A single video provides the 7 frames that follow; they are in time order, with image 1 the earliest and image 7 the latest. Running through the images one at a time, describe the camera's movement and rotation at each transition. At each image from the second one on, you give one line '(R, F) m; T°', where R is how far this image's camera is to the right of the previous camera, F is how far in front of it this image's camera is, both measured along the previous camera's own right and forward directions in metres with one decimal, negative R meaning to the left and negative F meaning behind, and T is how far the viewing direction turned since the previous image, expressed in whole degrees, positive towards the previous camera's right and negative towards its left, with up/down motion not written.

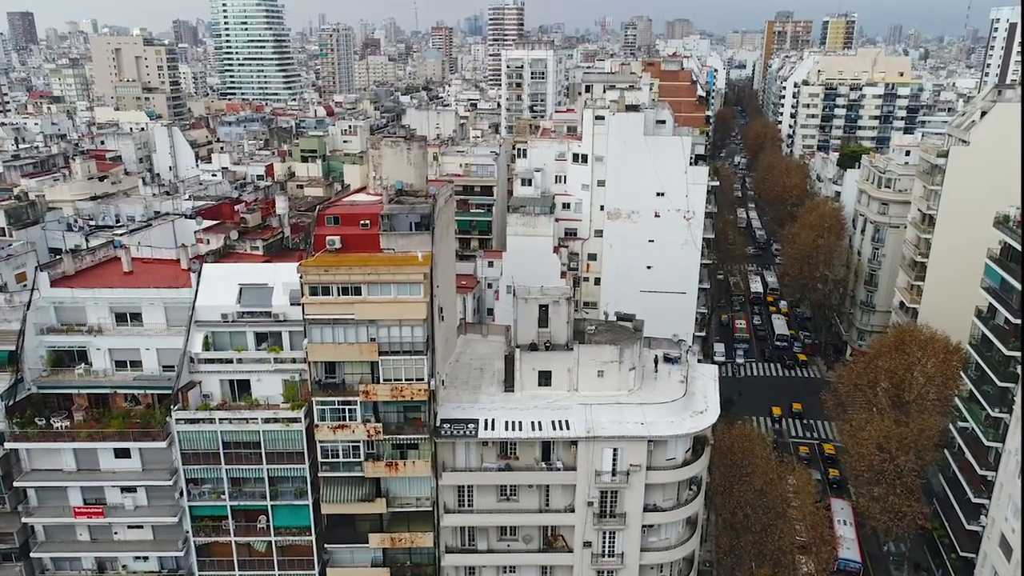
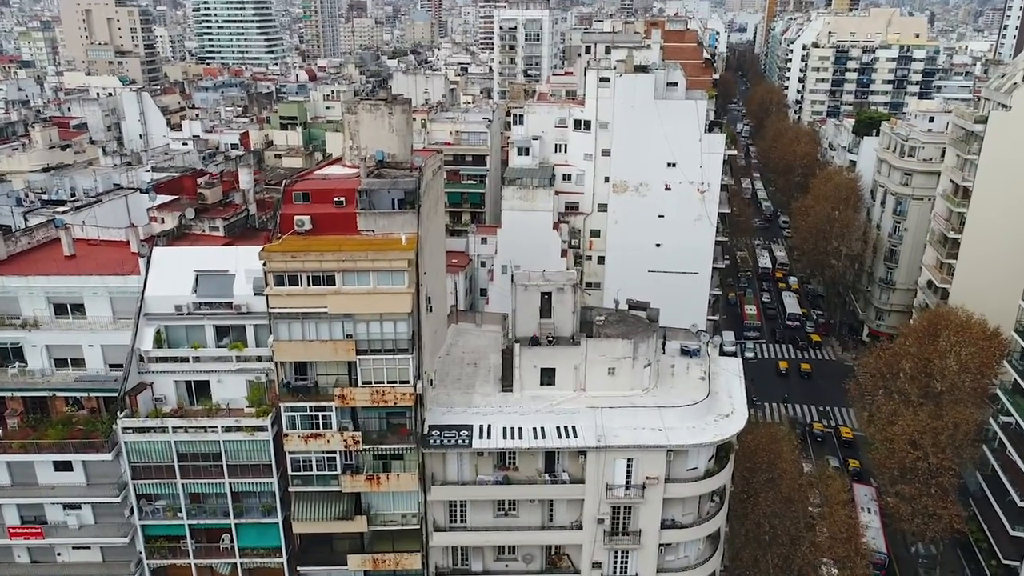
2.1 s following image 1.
(-0.2, +4.8) m; 0°
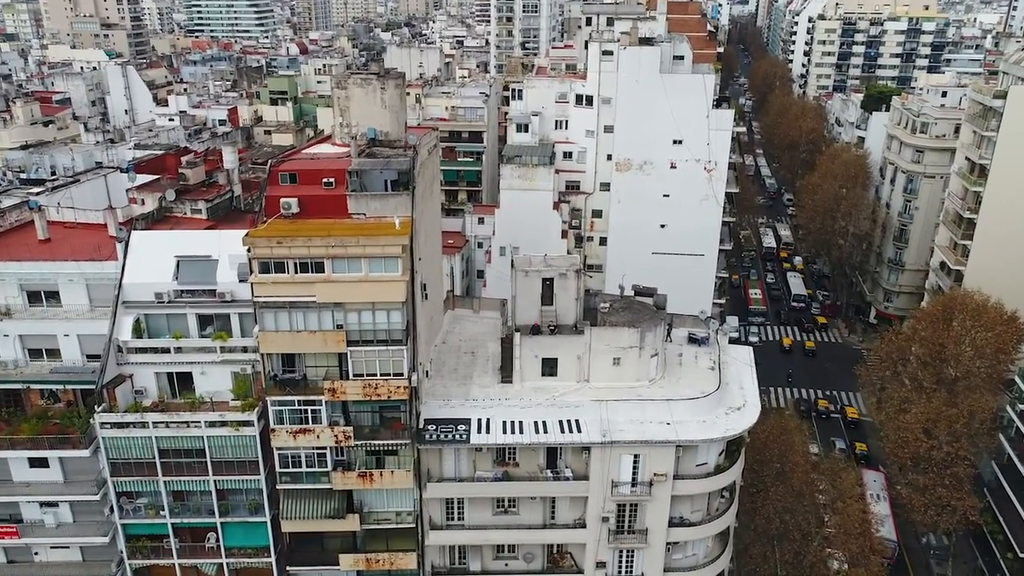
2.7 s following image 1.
(-0.1, +1.8) m; 0°
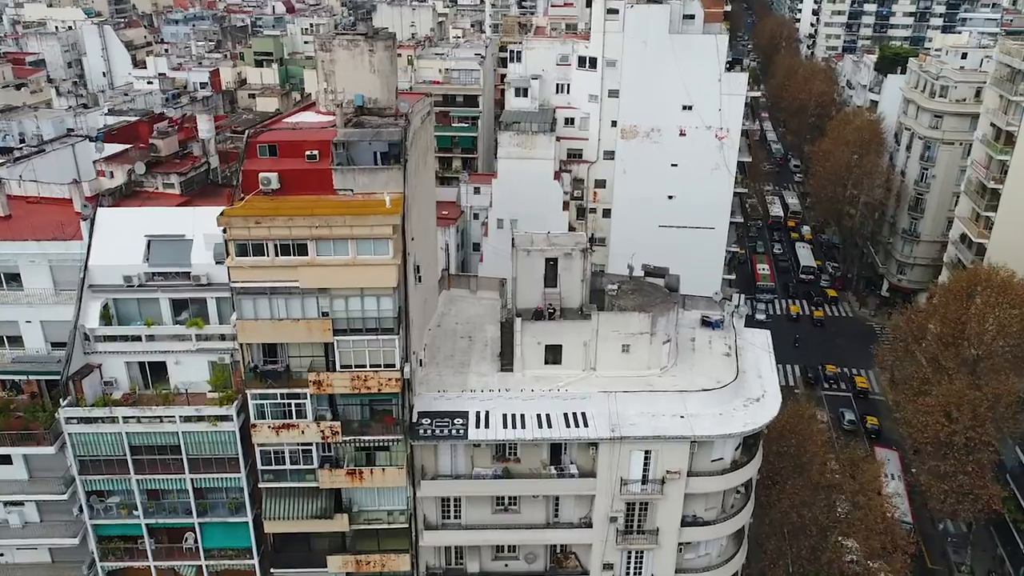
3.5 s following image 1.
(-0.2, +2.4) m; 0°
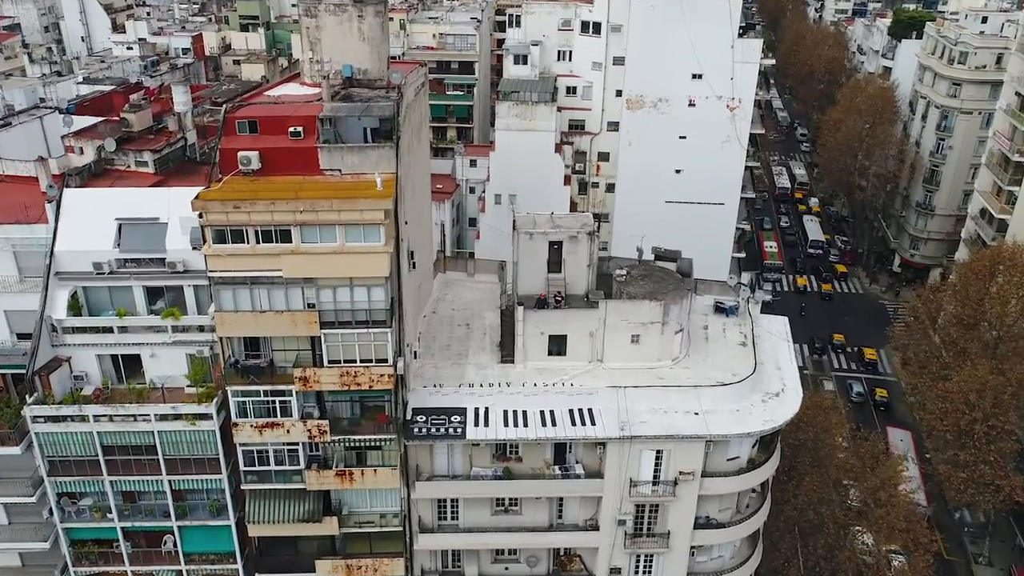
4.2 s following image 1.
(-0.2, +2.1) m; 0°
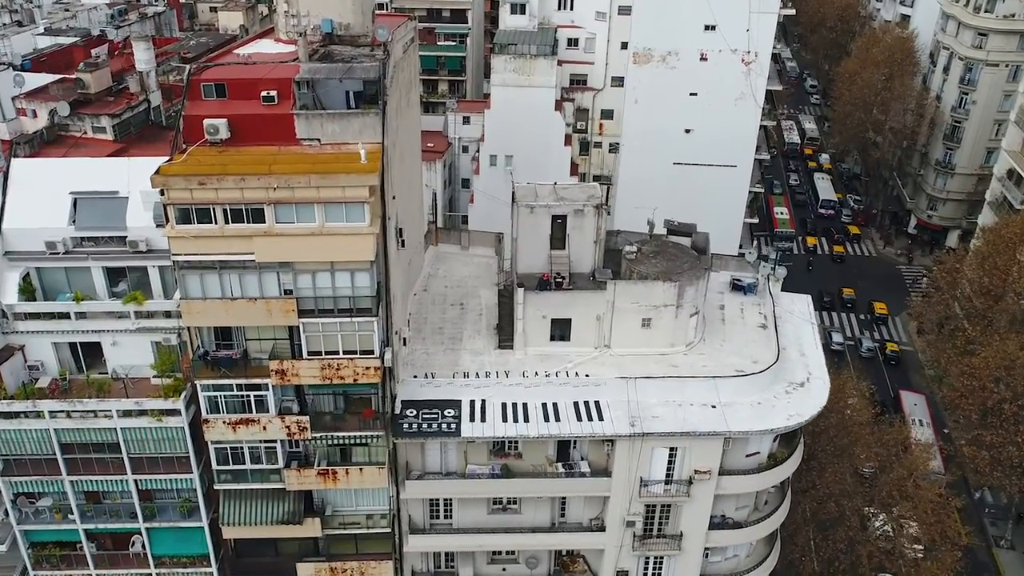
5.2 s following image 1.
(-0.1, +2.5) m; 0°
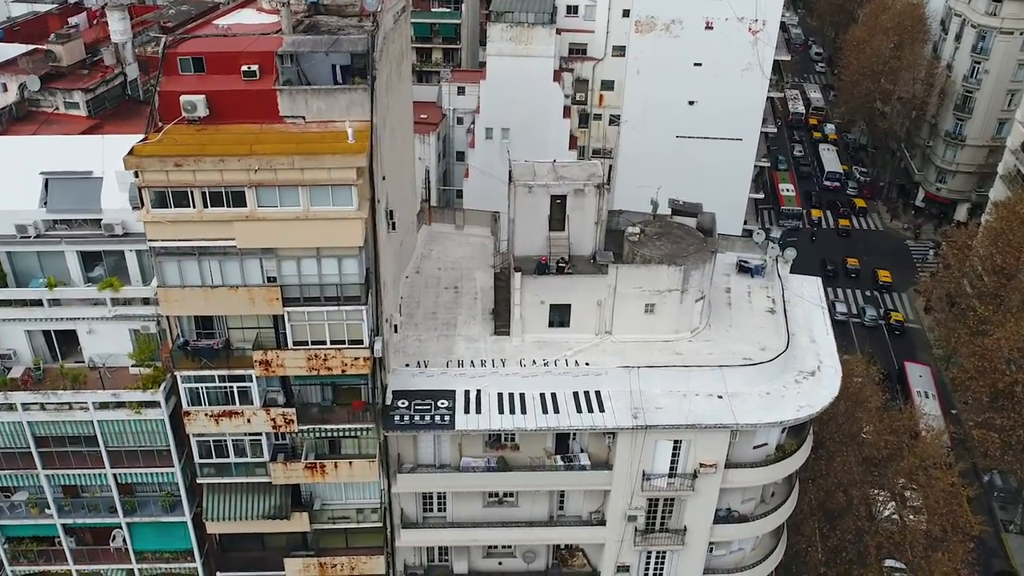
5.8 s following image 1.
(0.0, +1.2) m; 0°
